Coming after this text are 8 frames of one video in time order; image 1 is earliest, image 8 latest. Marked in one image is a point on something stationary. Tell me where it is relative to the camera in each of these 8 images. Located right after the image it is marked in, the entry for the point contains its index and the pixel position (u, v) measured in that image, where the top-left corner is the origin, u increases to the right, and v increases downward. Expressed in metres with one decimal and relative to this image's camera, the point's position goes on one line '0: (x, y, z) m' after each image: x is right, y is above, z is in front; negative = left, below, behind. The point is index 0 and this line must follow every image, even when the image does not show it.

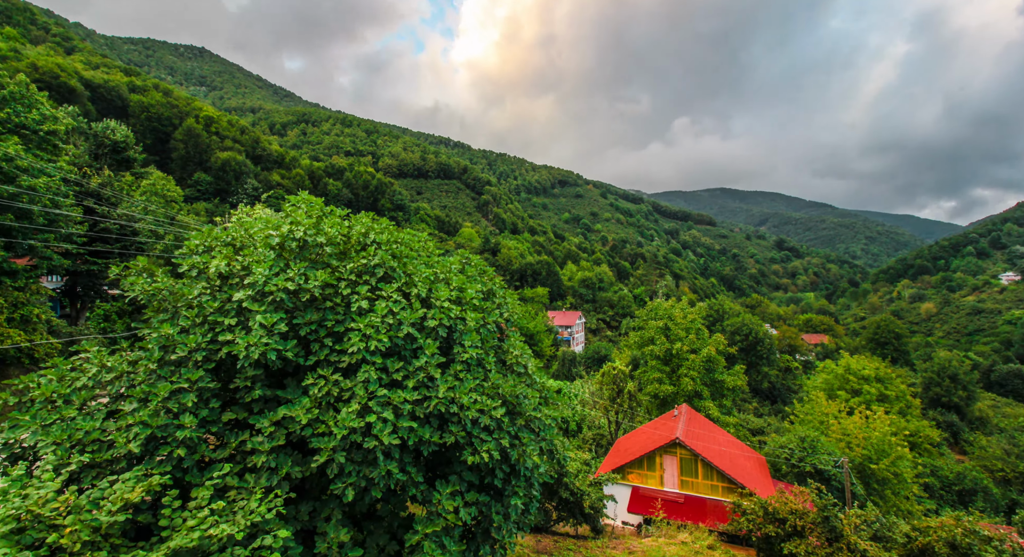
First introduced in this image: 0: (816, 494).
0: (+6.9, -4.9, +11.6) m
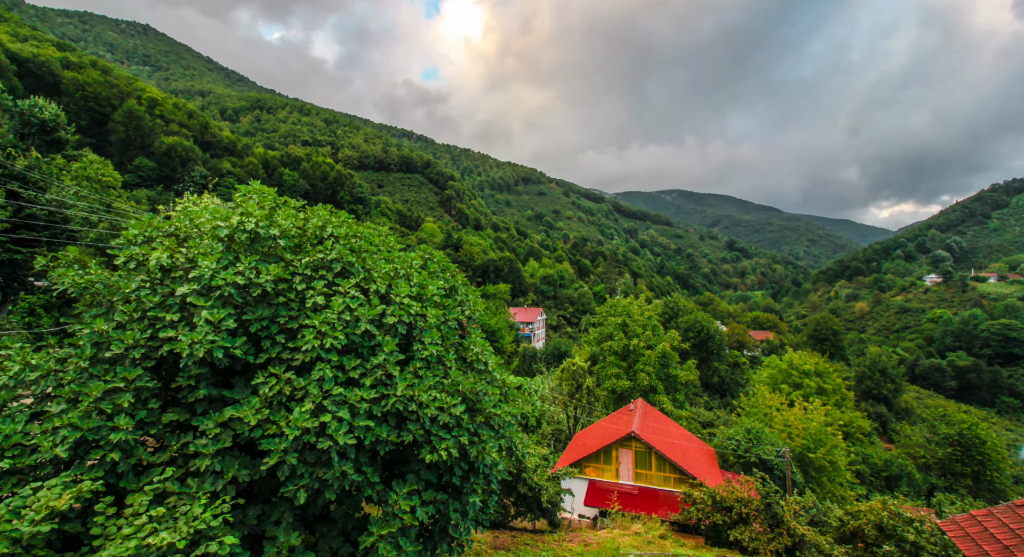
0: (+5.9, -4.9, +12.2) m
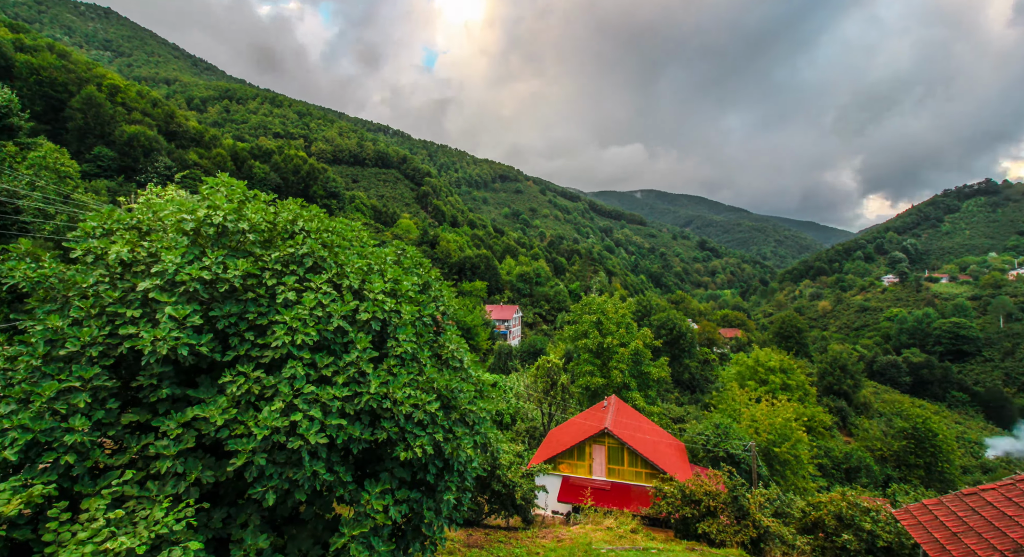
0: (+5.3, -4.9, +12.6) m
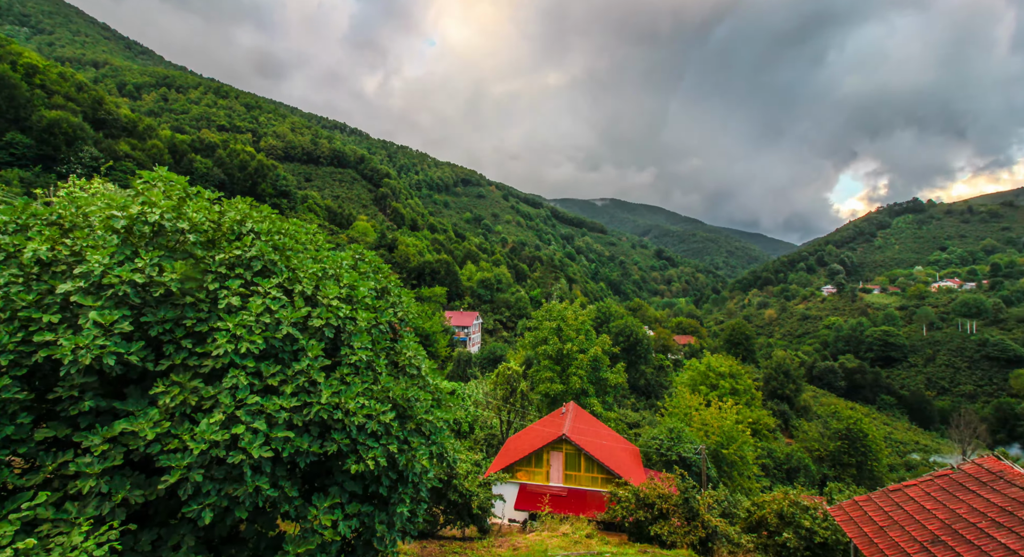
0: (+4.2, -5.1, +13.0) m
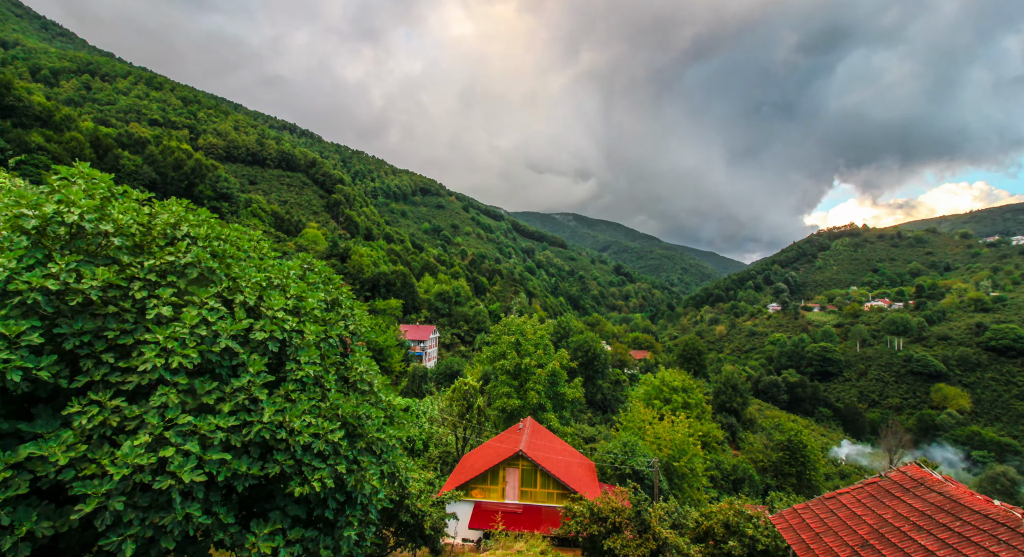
0: (+3.0, -5.5, +13.1) m
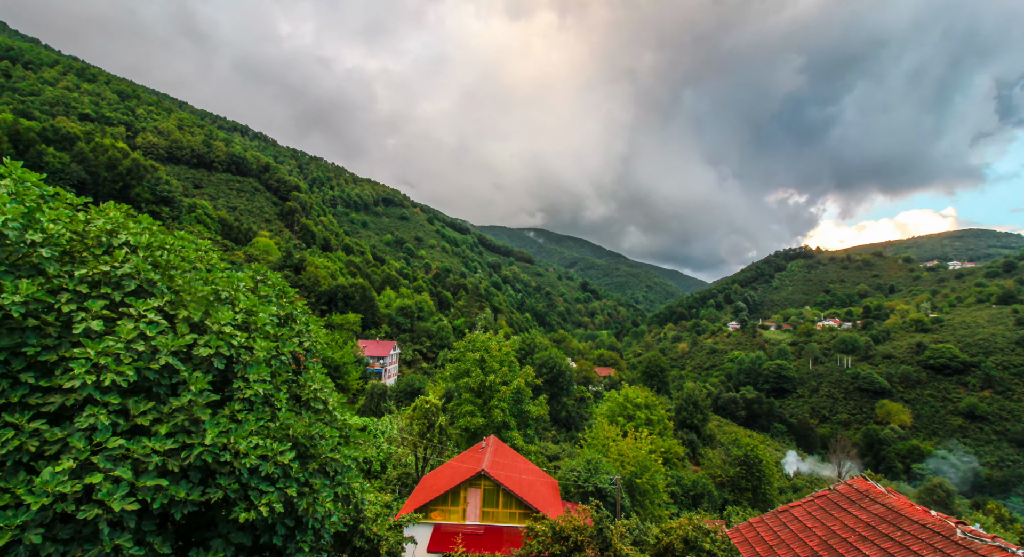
0: (+2.0, -5.9, +13.1) m
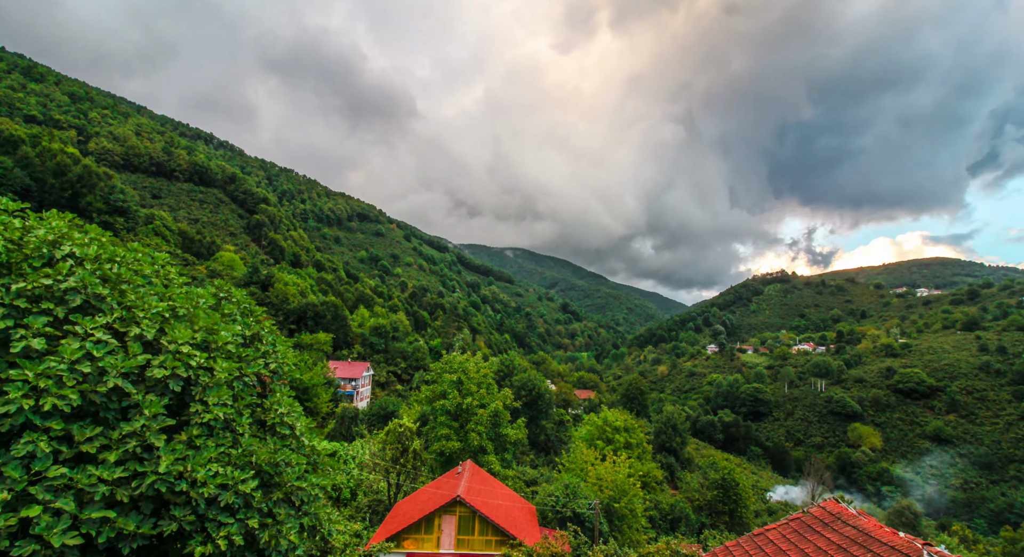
0: (+1.4, -6.4, +12.8) m
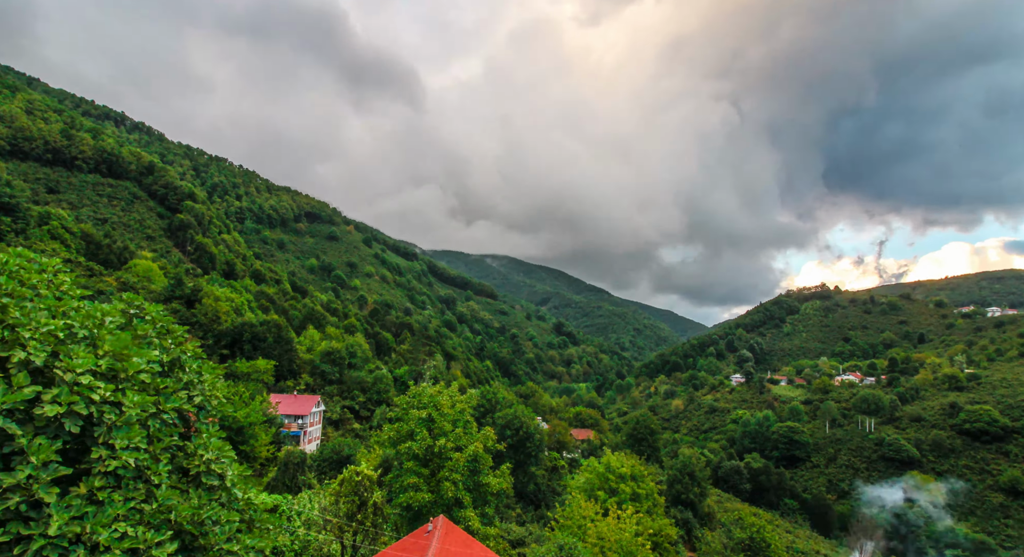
0: (+1.0, -6.6, +10.7) m
